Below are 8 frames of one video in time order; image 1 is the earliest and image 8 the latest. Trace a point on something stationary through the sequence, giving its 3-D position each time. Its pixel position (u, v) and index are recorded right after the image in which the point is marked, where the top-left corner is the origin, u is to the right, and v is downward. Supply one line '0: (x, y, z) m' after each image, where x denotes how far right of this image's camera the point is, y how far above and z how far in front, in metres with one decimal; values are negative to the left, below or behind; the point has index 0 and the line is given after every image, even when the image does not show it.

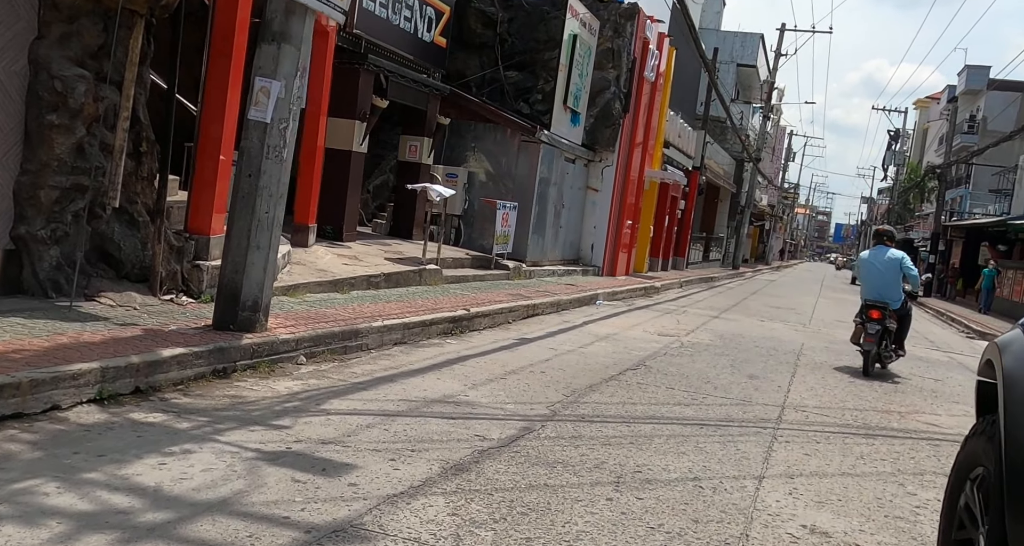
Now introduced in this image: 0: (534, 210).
0: (+0.4, +1.3, +17.1) m
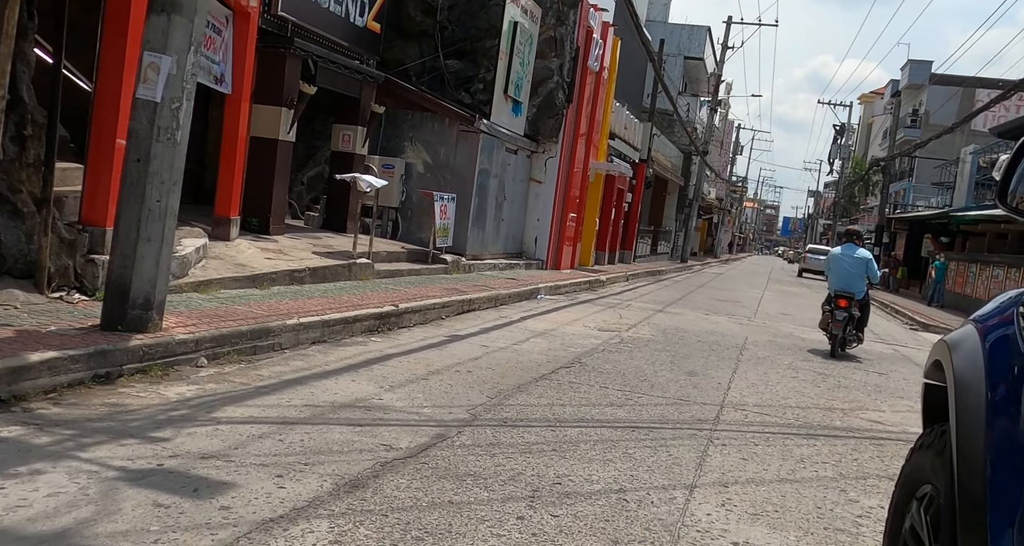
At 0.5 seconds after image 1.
0: (-0.8, +1.4, +16.5) m
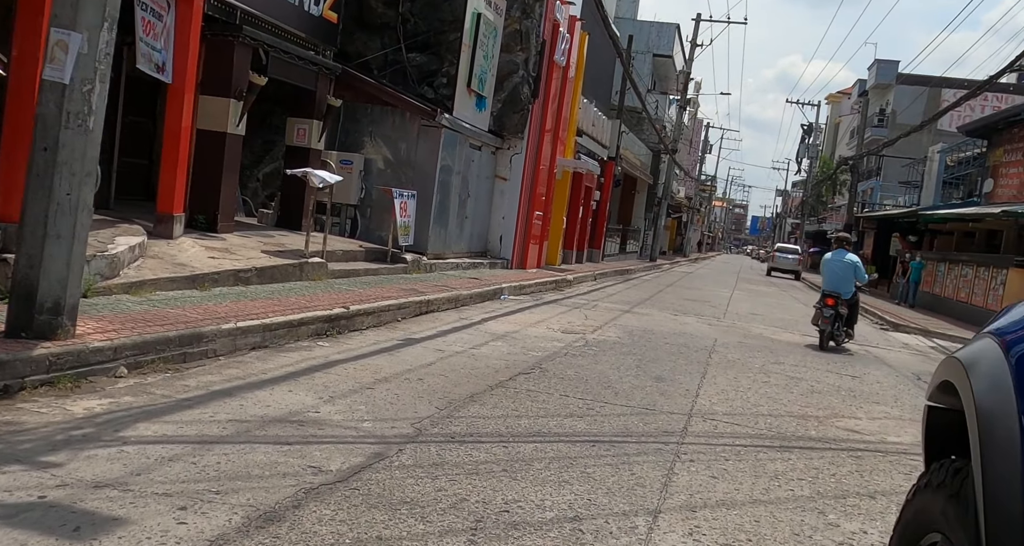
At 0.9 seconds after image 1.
0: (-1.5, +1.4, +16.0) m
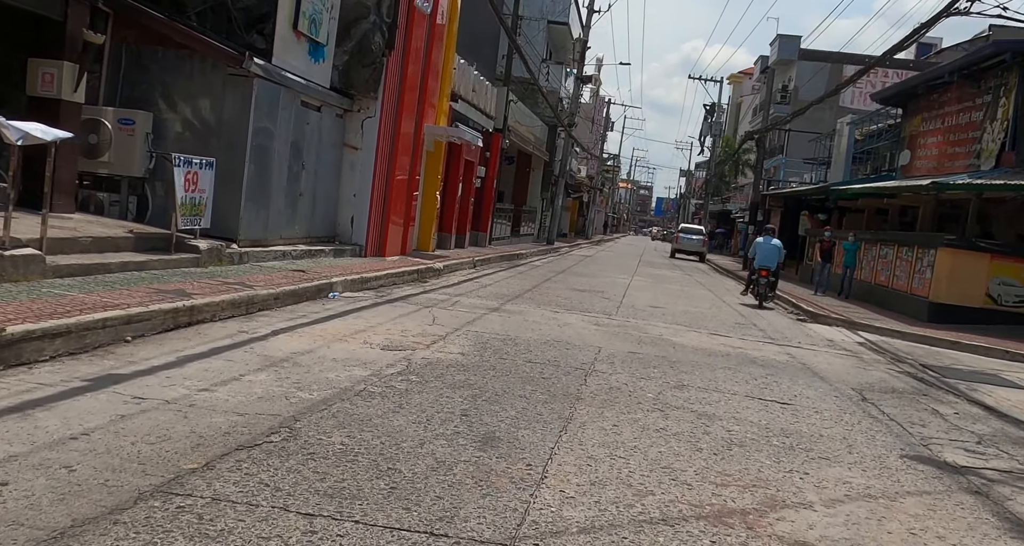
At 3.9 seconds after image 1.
0: (-4.0, +1.5, +12.4) m
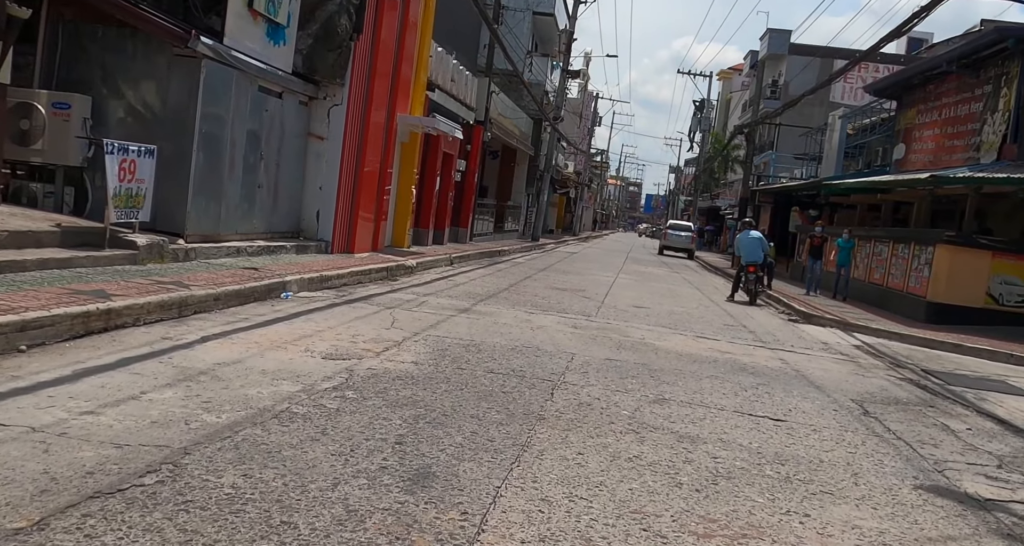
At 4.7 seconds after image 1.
0: (-4.4, +1.6, +11.4) m
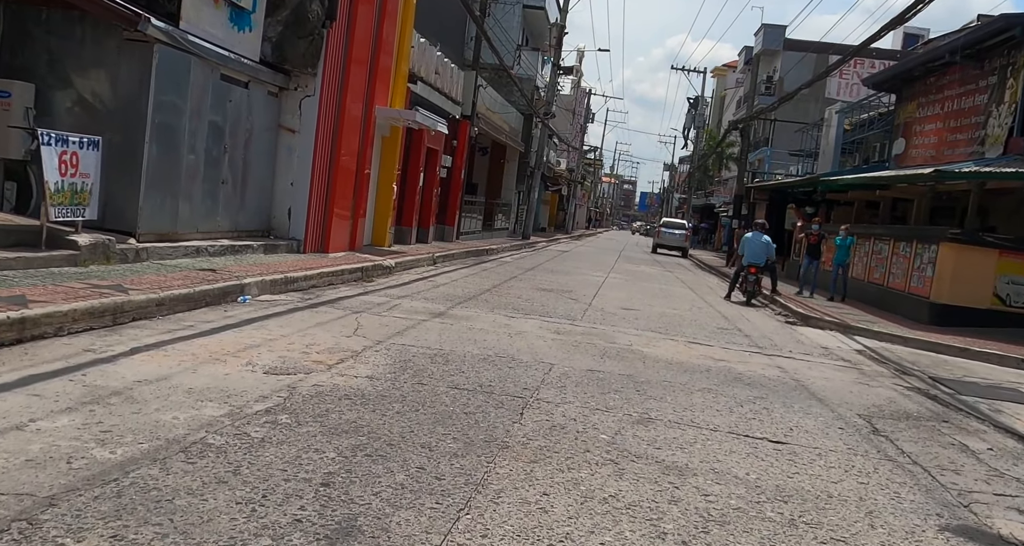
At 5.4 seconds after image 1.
0: (-4.7, +1.6, +10.6) m
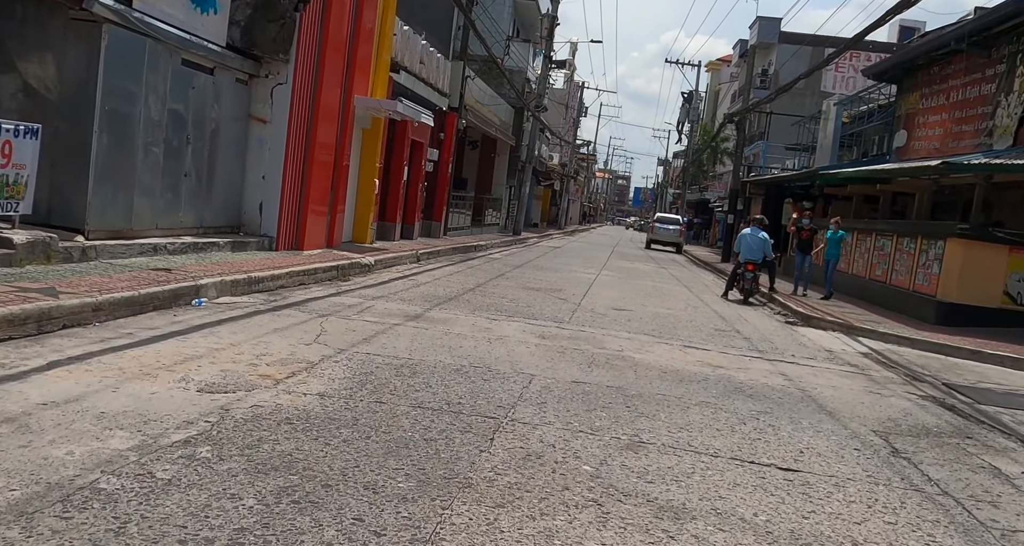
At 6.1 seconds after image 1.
0: (-4.9, +1.6, +9.8) m
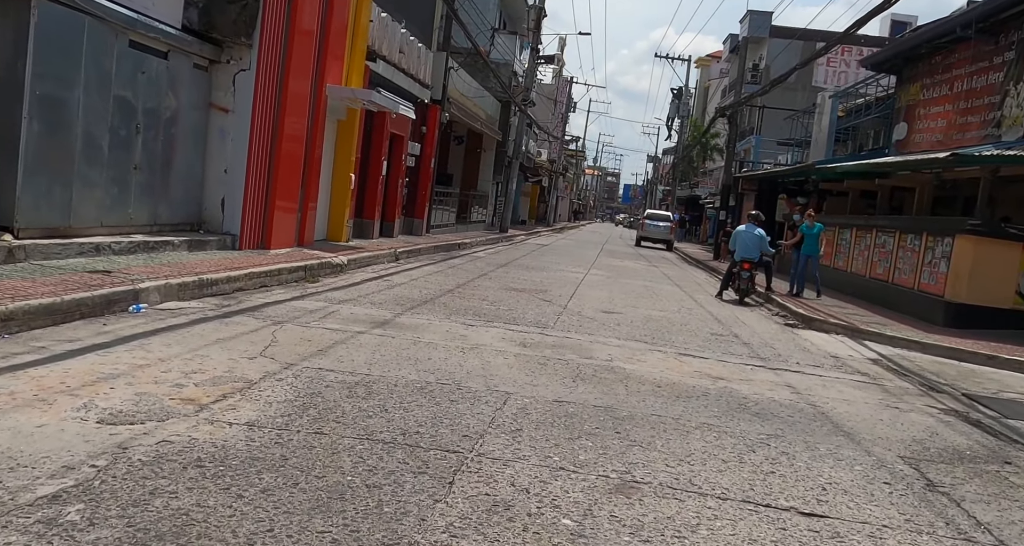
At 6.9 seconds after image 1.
0: (-5.1, +1.5, +8.8) m
